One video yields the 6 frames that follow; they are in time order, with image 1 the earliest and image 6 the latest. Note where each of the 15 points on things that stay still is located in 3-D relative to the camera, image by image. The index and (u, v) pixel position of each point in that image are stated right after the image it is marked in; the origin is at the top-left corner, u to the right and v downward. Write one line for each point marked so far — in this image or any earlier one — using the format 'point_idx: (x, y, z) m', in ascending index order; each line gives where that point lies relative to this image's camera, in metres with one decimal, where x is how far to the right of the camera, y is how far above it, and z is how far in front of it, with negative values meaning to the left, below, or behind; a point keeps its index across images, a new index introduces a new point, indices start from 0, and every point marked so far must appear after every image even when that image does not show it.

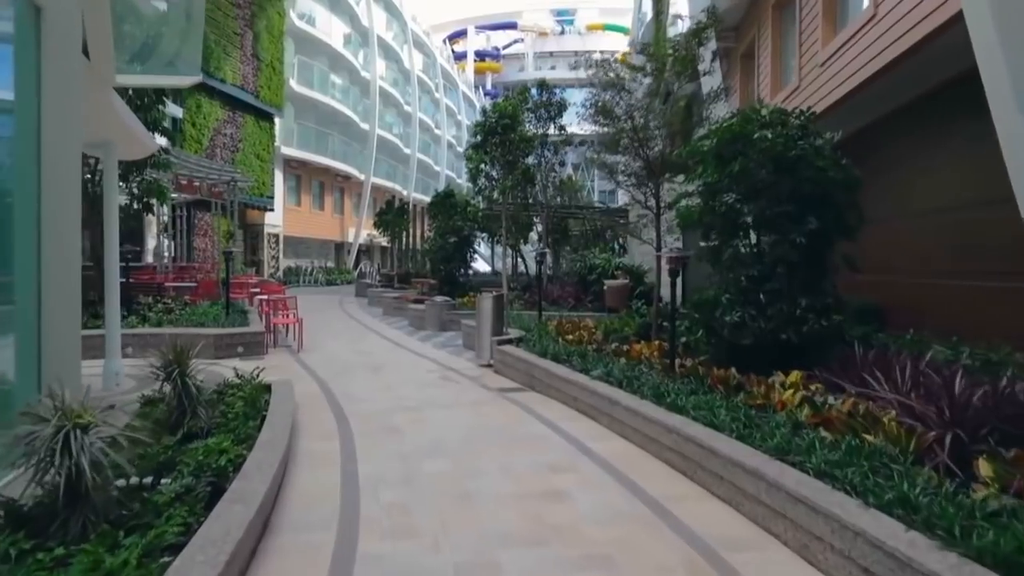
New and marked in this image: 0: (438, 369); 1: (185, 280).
0: (-1.0, -1.1, +10.4) m
1: (-7.9, +0.2, +17.9) m
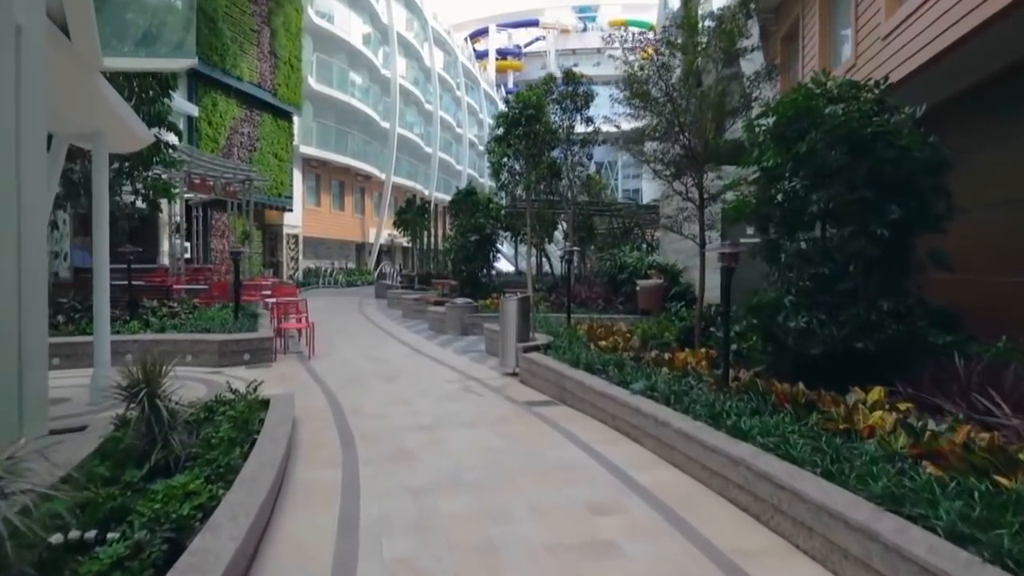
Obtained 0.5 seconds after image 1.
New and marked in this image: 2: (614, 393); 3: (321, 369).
0: (-0.7, -1.2, +9.5) m
1: (-7.3, +0.1, +17.2) m
2: (+0.9, -0.9, +6.6) m
3: (-2.7, -1.1, +10.4) m
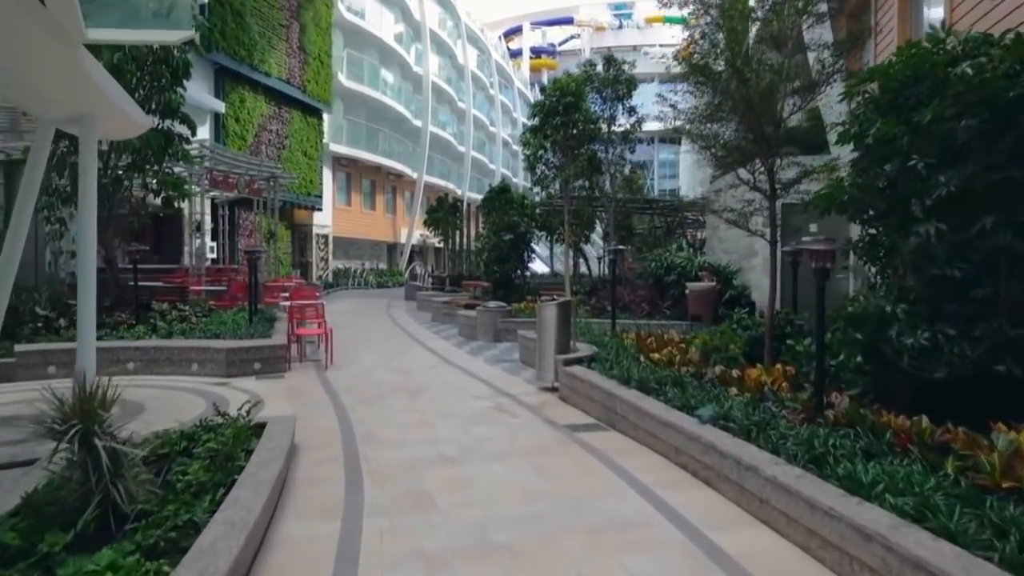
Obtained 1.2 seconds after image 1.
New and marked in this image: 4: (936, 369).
0: (-0.3, -1.2, +8.4) m
1: (-6.5, +0.1, +16.4) m
2: (+1.2, -1.0, +5.4) m
3: (-2.2, -1.2, +9.4) m
4: (+2.7, -0.5, +4.7) m
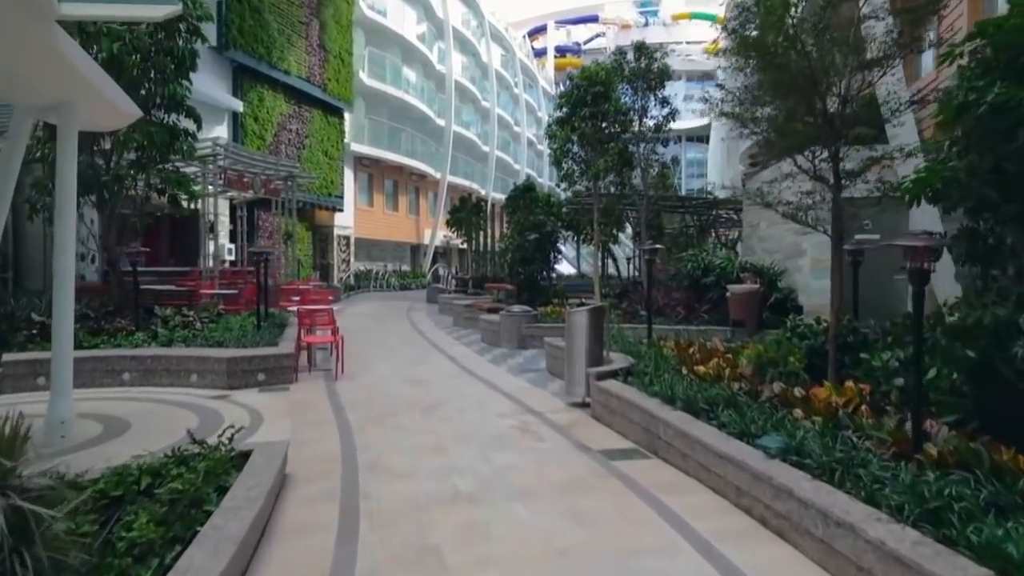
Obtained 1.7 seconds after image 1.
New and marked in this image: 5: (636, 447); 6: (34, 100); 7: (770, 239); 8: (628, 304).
0: (0.0, -1.2, +7.6) m
1: (-6.0, 0.0, +15.7) m
2: (+1.4, -1.0, +4.5) m
3: (-1.9, -1.2, +8.6) m
4: (+2.8, -0.5, +3.8) m
5: (+1.0, -1.3, +6.0) m
6: (-4.3, +1.7, +6.8) m
7: (+4.6, +0.9, +13.2) m
8: (+2.1, -0.3, +13.5) m
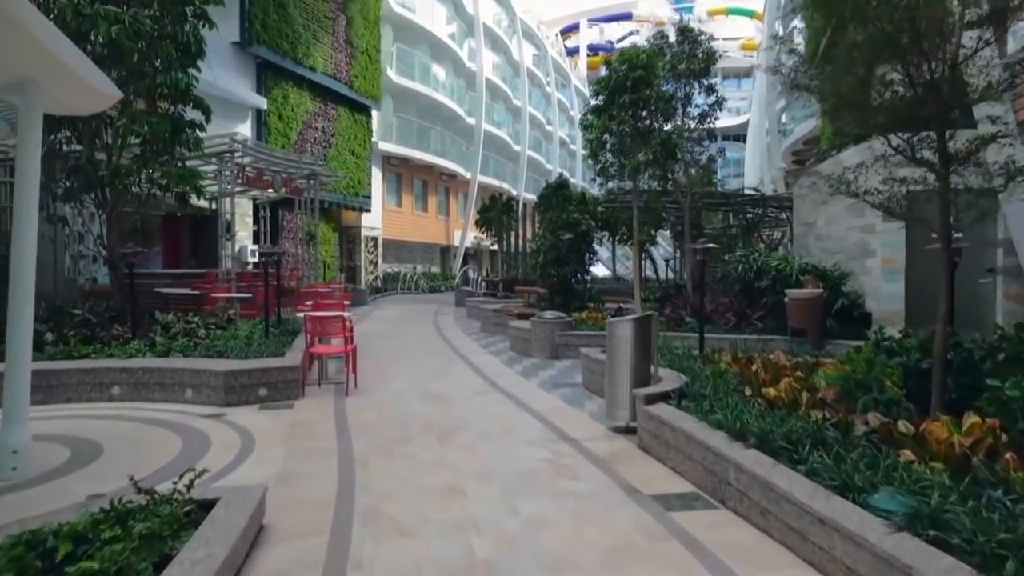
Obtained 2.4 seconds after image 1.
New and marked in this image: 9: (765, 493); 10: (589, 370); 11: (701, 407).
0: (+0.3, -1.3, +6.5) m
1: (-5.4, -0.1, +14.9) m
2: (+1.5, -1.0, +3.3) m
3: (-1.6, -1.3, +7.6) m
4: (+3.0, -0.6, +2.6) m
5: (+1.2, -1.3, +4.9) m
6: (-4.1, +1.7, +5.9) m
7: (+5.1, +0.8, +11.9) m
8: (+2.7, -0.4, +12.3) m
9: (+1.4, -1.1, +4.0) m
10: (+0.9, -0.9, +8.7) m
11: (+1.4, -0.9, +5.5) m
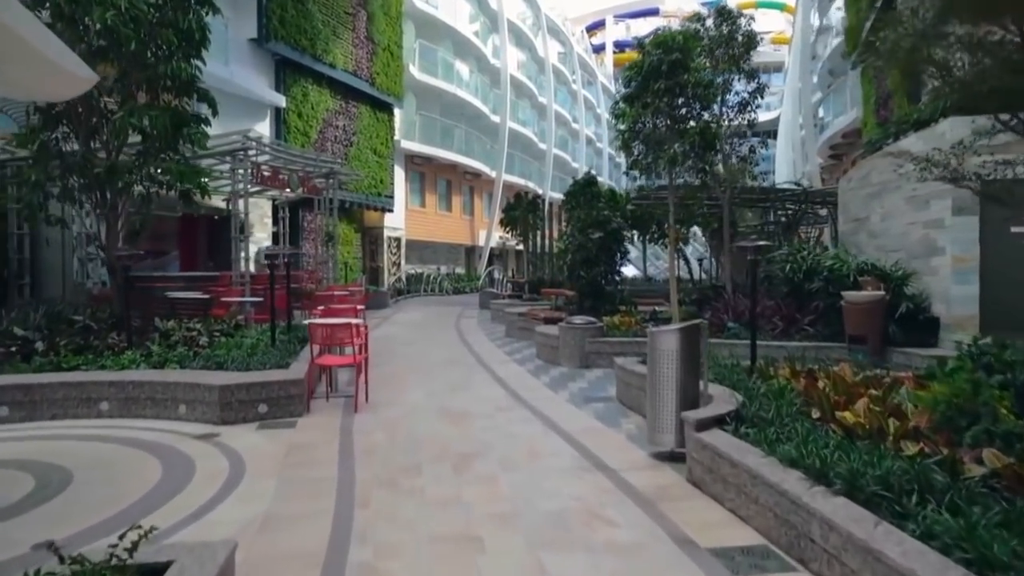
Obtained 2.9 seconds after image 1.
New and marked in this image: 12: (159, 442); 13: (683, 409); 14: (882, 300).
0: (+0.5, -1.3, +5.6) m
1: (-4.9, -0.1, +14.2) m
2: (+1.6, -1.1, +2.4) m
3: (-1.3, -1.3, +6.8) m
4: (+3.0, -0.6, +1.6) m
5: (+1.4, -1.4, +4.0) m
6: (-3.9, +1.6, +5.2) m
7: (+5.5, +0.8, +10.8) m
8: (+3.1, -0.4, +11.4) m
9: (+1.5, -1.2, +3.1) m
10: (+1.2, -1.0, +7.8) m
11: (+1.6, -0.9, +4.6) m
12: (-3.1, -1.3, +6.5) m
13: (+1.3, -0.9, +5.6) m
14: (+4.4, -0.1, +8.7) m
